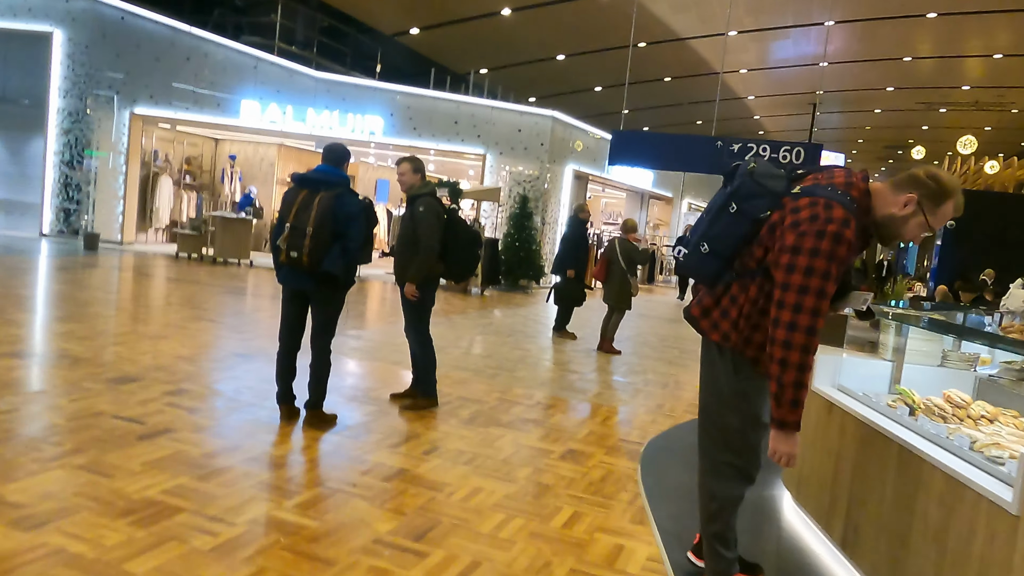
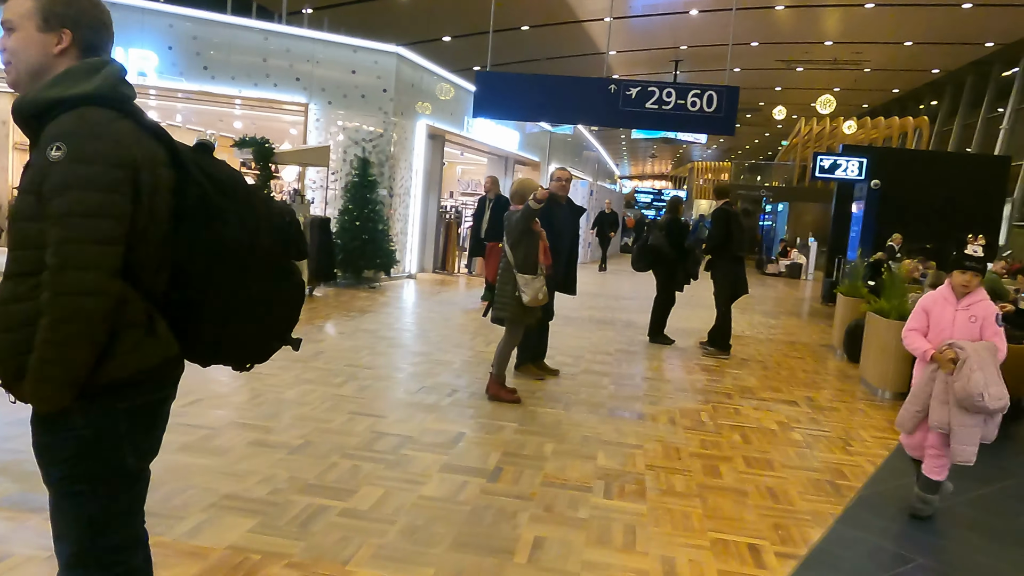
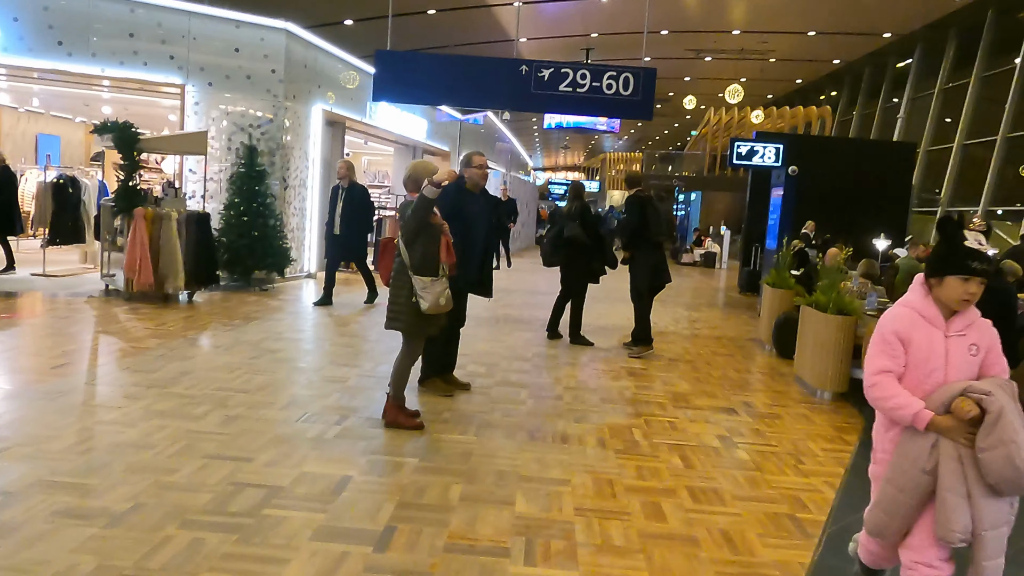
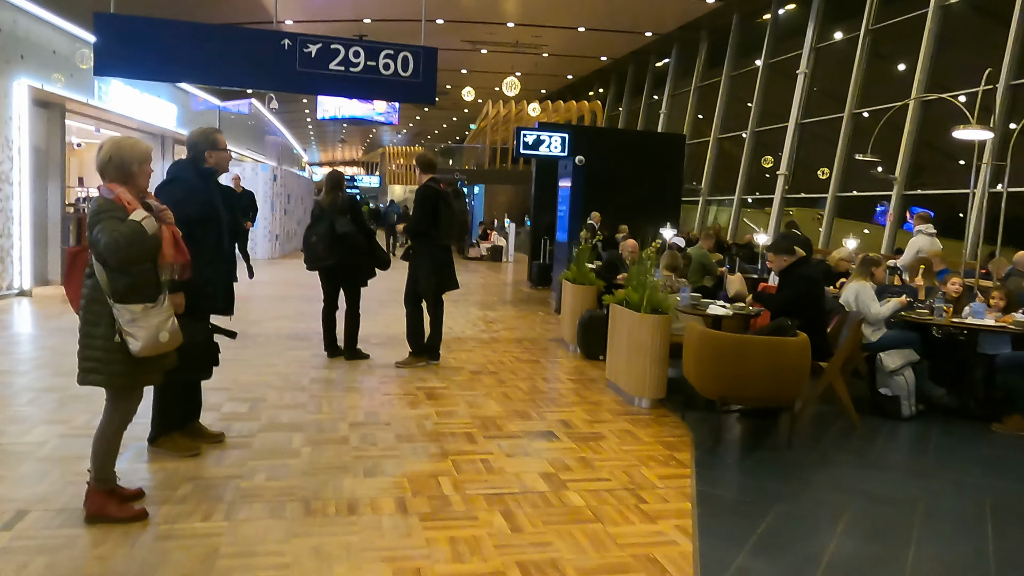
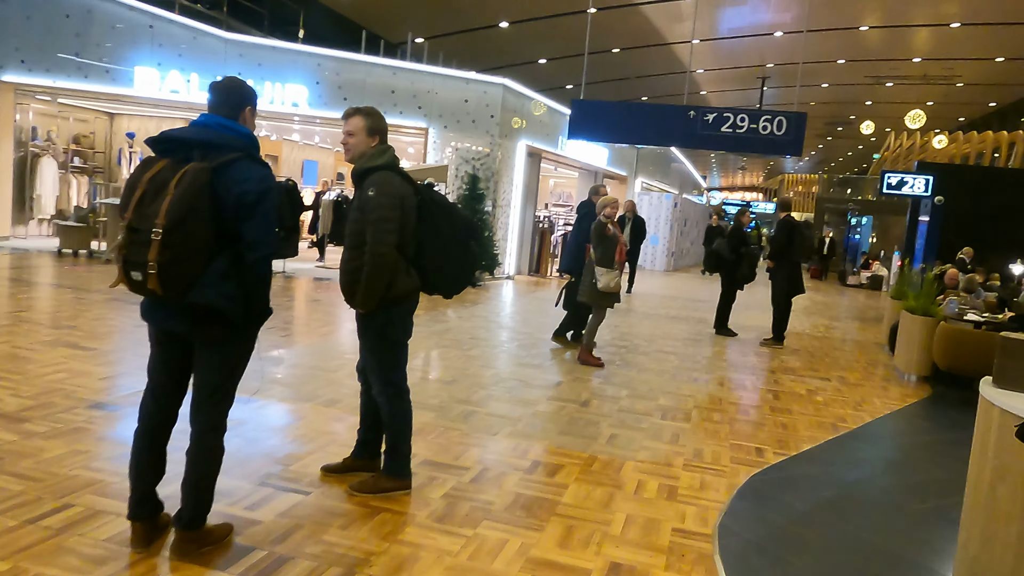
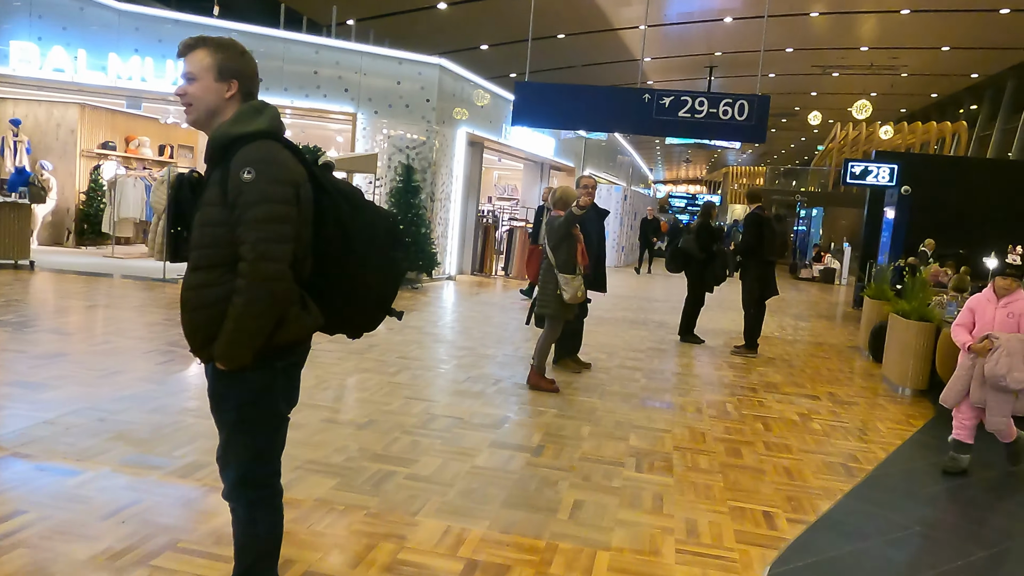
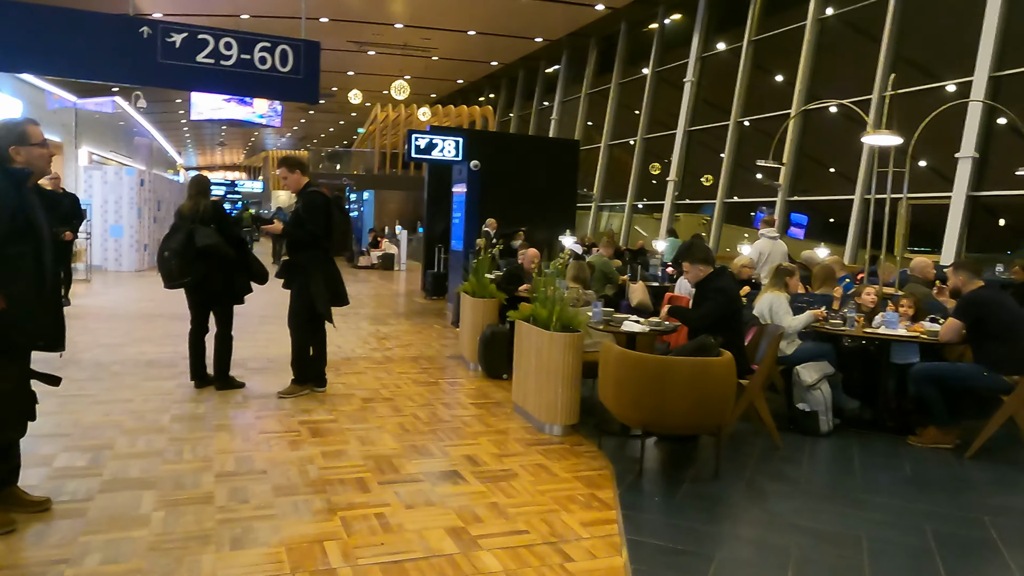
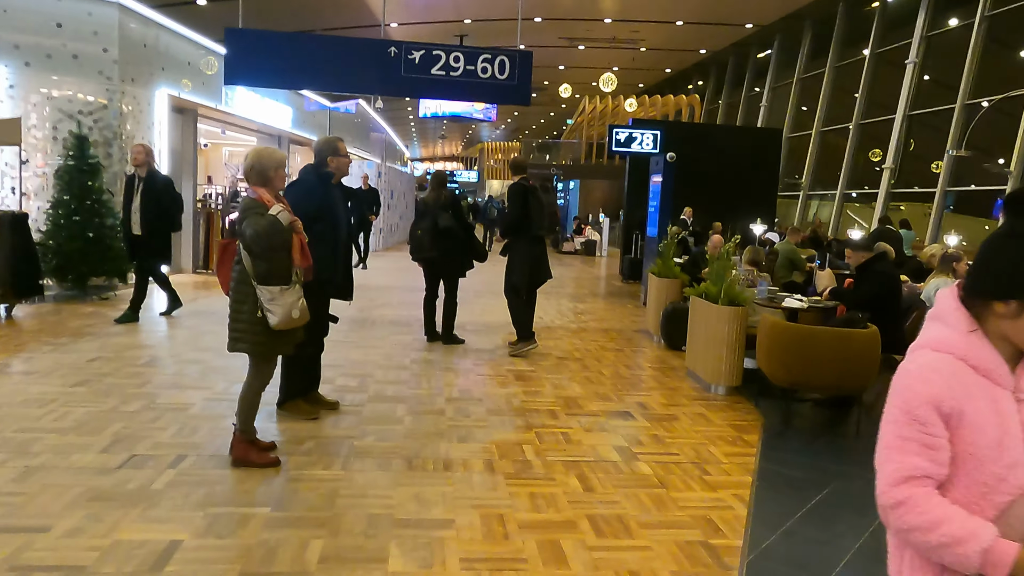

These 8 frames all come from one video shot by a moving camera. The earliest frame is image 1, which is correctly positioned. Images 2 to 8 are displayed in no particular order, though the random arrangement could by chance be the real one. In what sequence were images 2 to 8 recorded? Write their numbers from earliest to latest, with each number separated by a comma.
5, 6, 2, 3, 8, 4, 7
